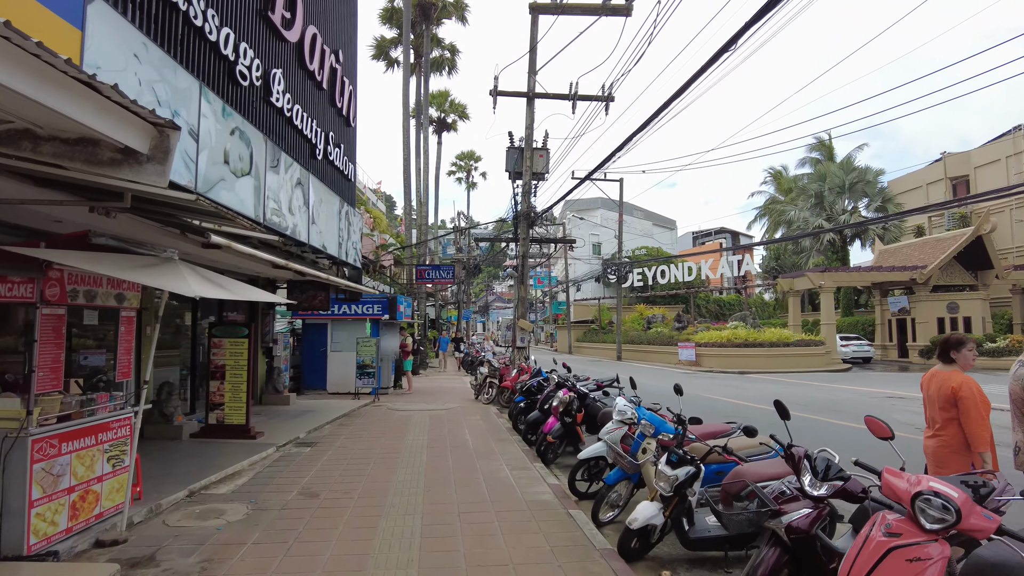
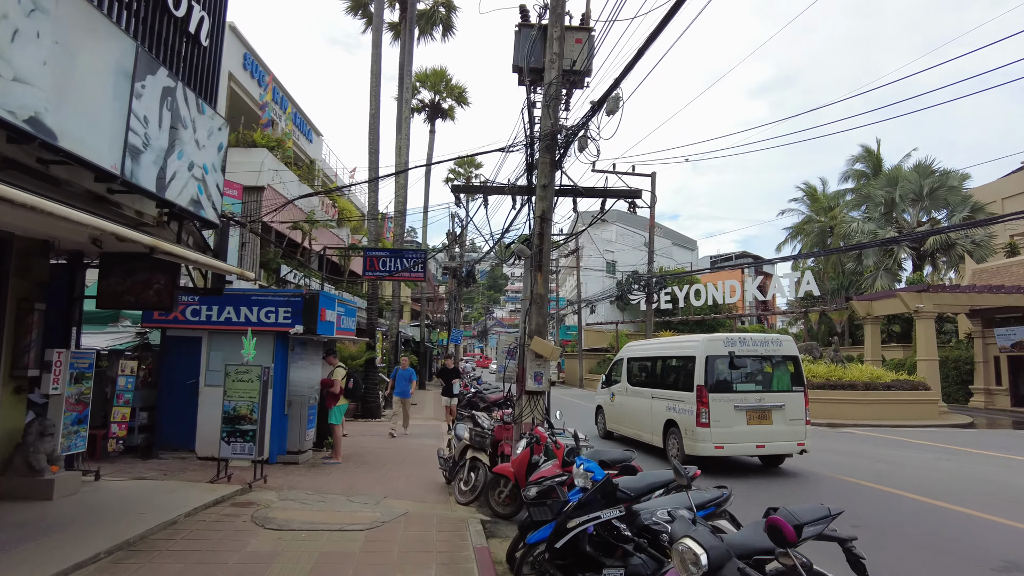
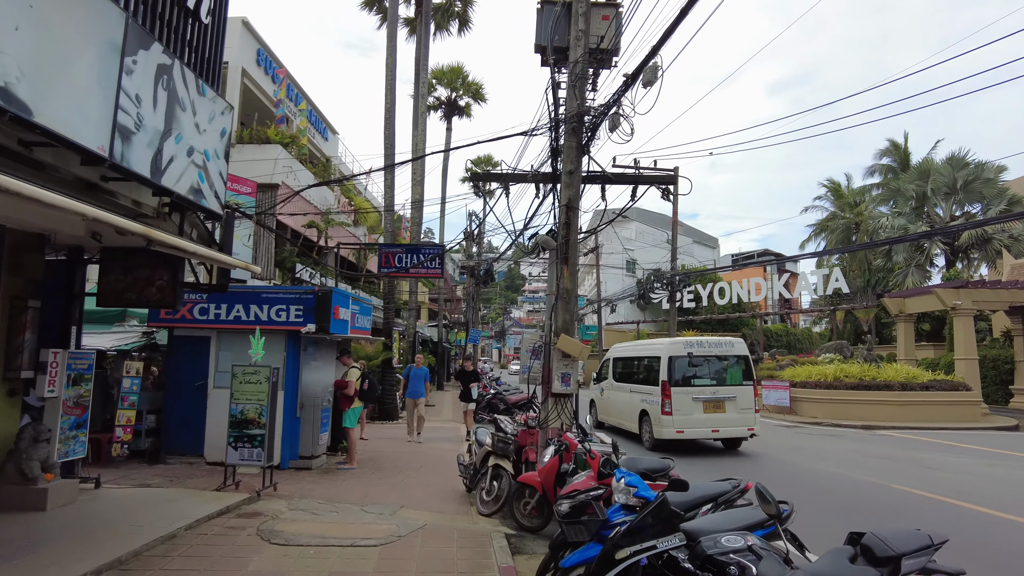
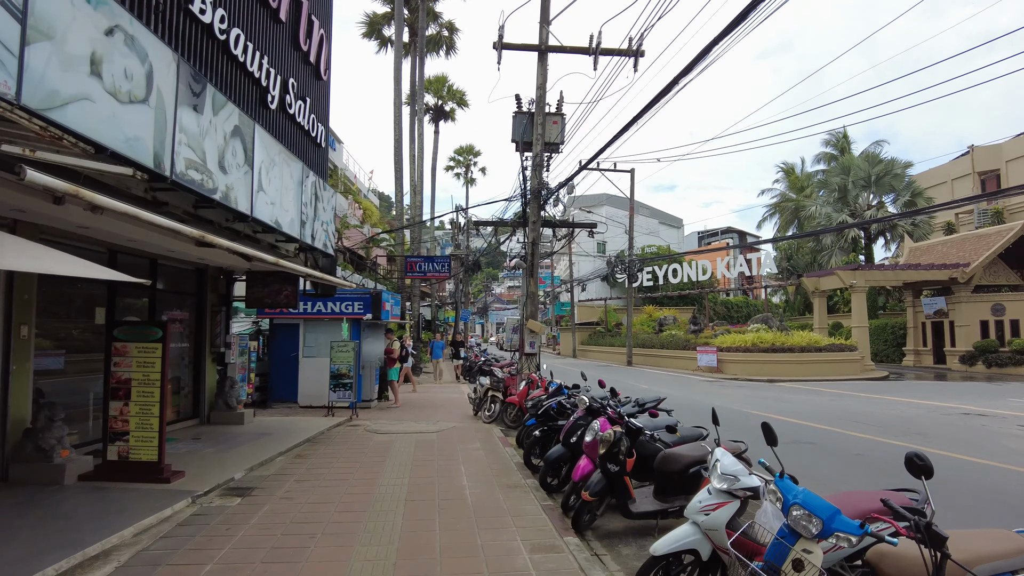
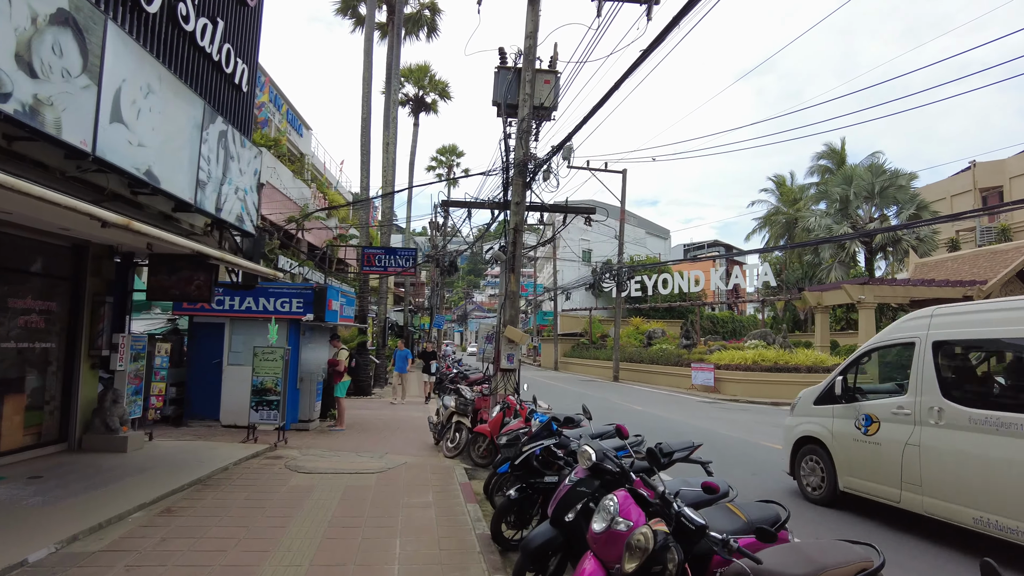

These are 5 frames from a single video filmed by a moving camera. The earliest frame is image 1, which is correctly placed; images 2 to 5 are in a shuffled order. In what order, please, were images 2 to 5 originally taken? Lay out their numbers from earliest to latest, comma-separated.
4, 5, 2, 3
